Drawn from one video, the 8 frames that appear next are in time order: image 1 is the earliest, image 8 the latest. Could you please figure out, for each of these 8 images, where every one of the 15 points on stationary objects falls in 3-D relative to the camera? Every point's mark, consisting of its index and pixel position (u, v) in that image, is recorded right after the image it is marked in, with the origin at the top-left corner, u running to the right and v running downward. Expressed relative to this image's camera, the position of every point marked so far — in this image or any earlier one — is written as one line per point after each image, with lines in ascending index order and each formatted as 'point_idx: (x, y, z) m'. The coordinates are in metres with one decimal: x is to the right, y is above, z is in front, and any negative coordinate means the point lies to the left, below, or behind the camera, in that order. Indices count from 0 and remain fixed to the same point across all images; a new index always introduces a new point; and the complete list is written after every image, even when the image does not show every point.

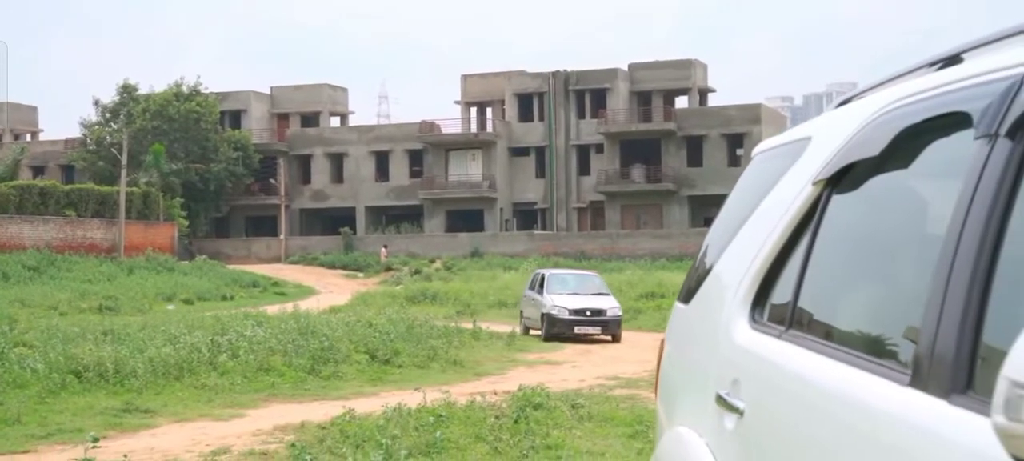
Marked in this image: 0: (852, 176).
0: (+0.7, +0.1, +2.3) m
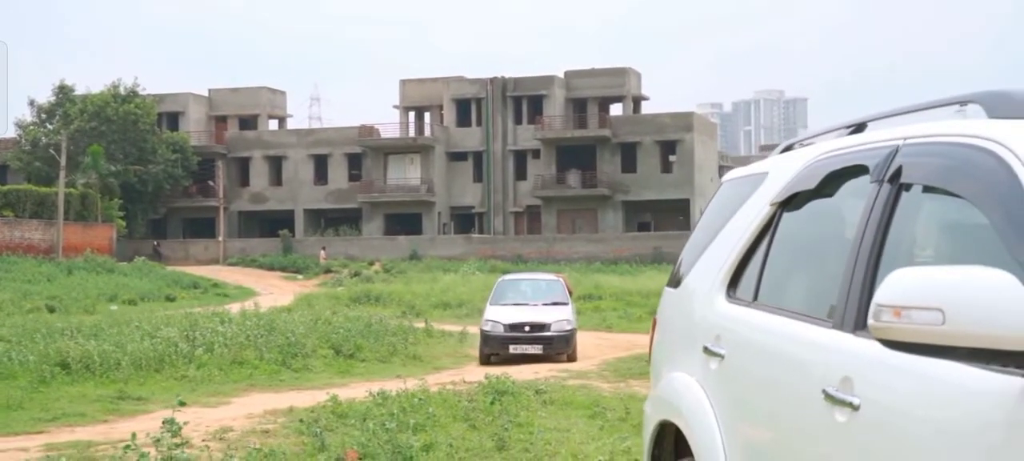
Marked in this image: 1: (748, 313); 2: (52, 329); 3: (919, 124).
0: (+0.9, +0.1, +3.5) m
1: (+0.8, -0.3, +3.5) m
2: (-7.8, -1.7, +18.5) m
3: (+1.1, +0.3, +3.0) m
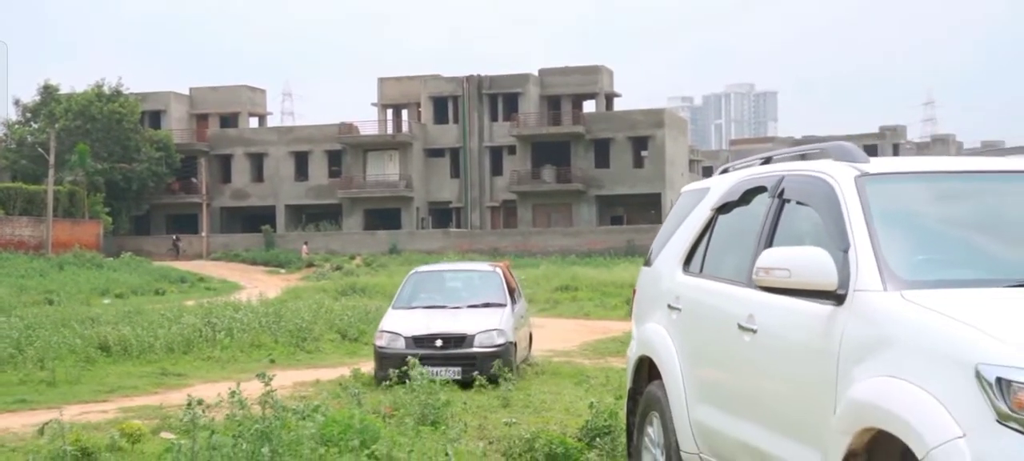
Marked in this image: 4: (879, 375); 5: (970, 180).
0: (+1.1, +0.1, +5.4) m
1: (+0.9, -0.2, +5.4) m
2: (-8.1, -1.7, +20.2) m
3: (+1.3, +0.3, +4.9) m
4: (+1.2, -0.5, +3.5) m
5: (+1.8, +0.2, +4.3) m
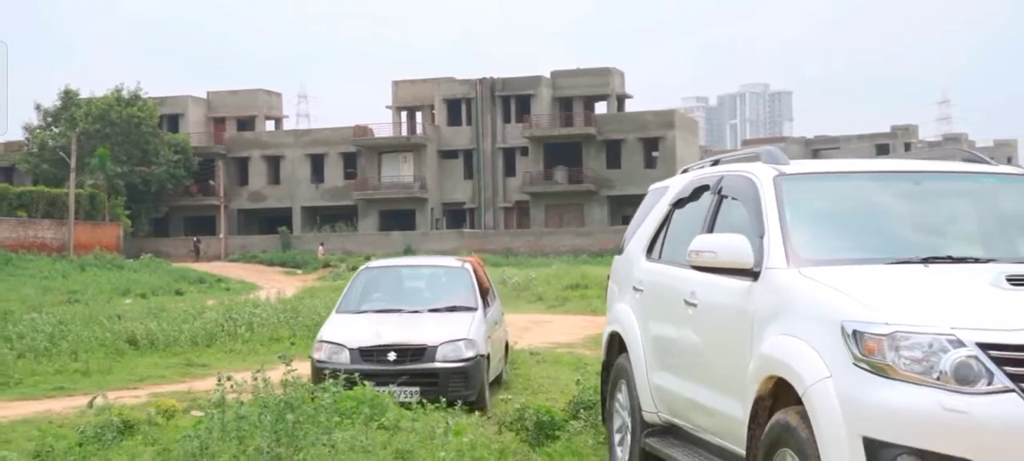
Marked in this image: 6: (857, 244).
0: (+1.0, +0.2, +6.3) m
1: (+0.8, -0.2, +6.3) m
2: (-7.9, -1.7, +21.2) m
3: (+1.2, +0.4, +5.7) m
4: (+1.1, -0.4, +4.4) m
5: (+1.7, +0.2, +5.2) m
6: (+1.5, -0.1, +4.8) m
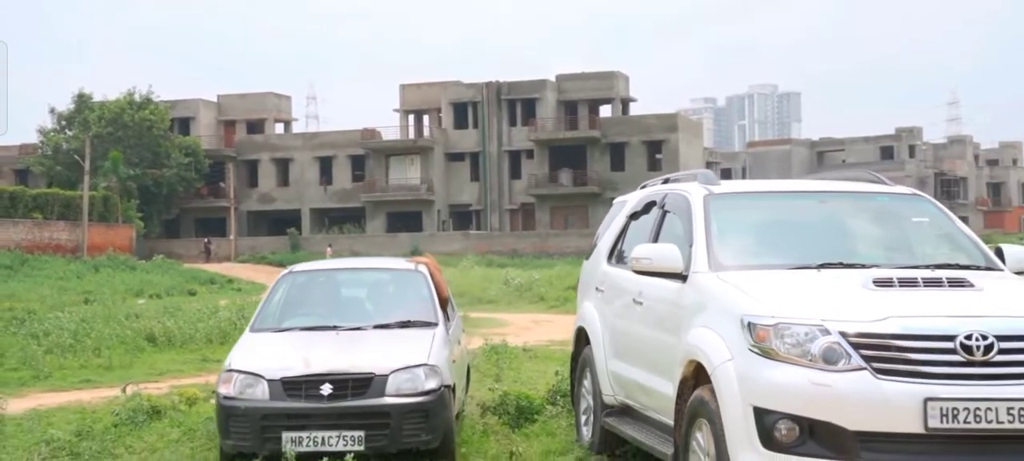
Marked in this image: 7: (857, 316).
0: (+0.8, +0.1, +7.3) m
1: (+0.7, -0.3, +7.3) m
2: (-8.0, -1.7, +22.3) m
3: (+1.1, +0.3, +6.7) m
4: (+0.9, -0.5, +5.4) m
5: (+1.6, +0.2, +6.2) m
6: (+1.4, -0.1, +5.7) m
7: (+1.5, -0.4, +4.7) m
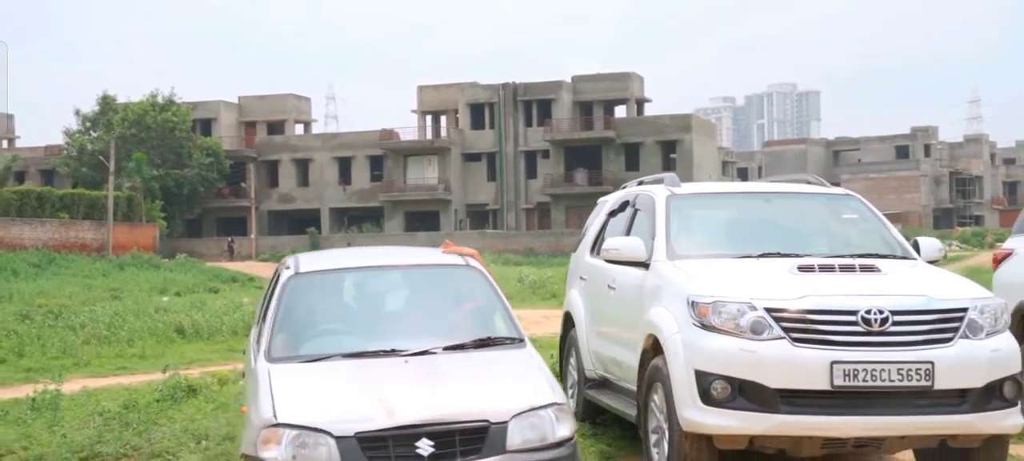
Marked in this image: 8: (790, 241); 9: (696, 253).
0: (+0.8, +0.1, +8.3) m
1: (+0.6, -0.2, +8.3) m
2: (-7.7, -1.7, +23.4) m
3: (+1.0, +0.3, +7.7) m
4: (+0.8, -0.5, +6.4) m
5: (+1.5, +0.2, +7.2) m
6: (+1.3, -0.1, +6.7) m
7: (+1.4, -0.3, +5.7) m
8: (+1.7, -0.1, +6.8) m
9: (+1.1, -0.1, +6.7) m
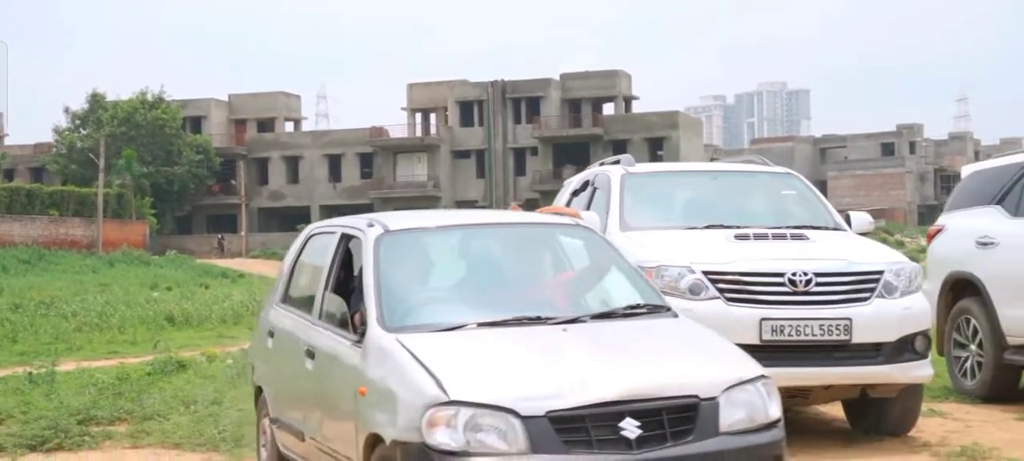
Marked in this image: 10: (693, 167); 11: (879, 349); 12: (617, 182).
0: (+0.5, +0.3, +8.8) m
1: (+0.4, -0.1, +8.8) m
2: (-8.1, -1.5, +23.9) m
3: (+0.8, +0.5, +8.3) m
4: (+0.6, -0.3, +7.0) m
5: (+1.3, +0.4, +7.7) m
6: (+1.1, +0.1, +7.3) m
7: (+1.2, -0.2, +6.2) m
8: (+1.5, +0.1, +7.4) m
9: (+0.9, 0.0, +7.2) m
10: (+1.3, +0.5, +7.9) m
11: (+2.0, -0.7, +6.0) m
12: (+0.7, +0.4, +7.7) m
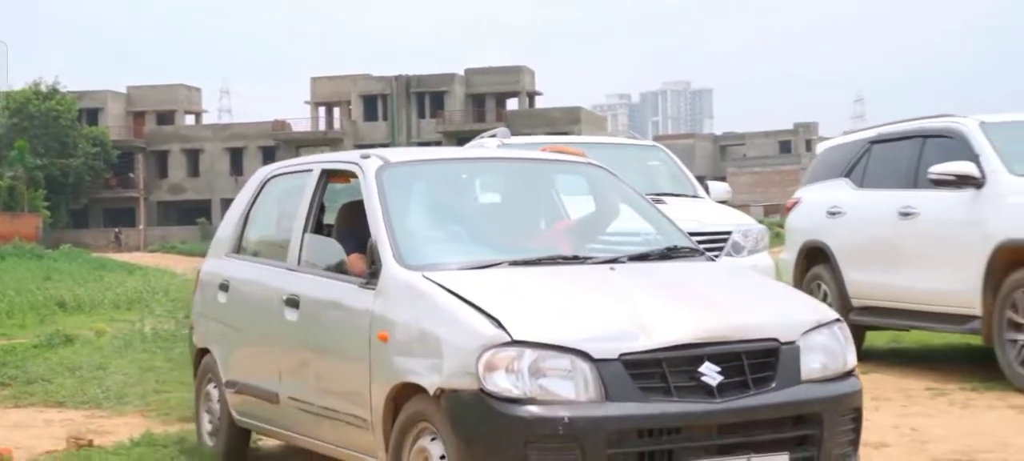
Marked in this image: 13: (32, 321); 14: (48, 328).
0: (-0.4, +0.5, +9.2) m
1: (-0.6, +0.2, +9.2) m
2: (-10.3, -1.2, +23.5) m
3: (-0.2, +0.7, +8.7) m
4: (-0.2, -0.1, +7.3) m
5: (+0.4, +0.6, +8.2) m
6: (+0.2, +0.3, +7.7) m
7: (+0.4, +0.1, +6.7) m
8: (+0.6, +0.3, +7.8) m
9: (0.0, +0.3, +7.6) m
10: (+0.4, +0.7, +8.3) m
11: (+1.3, -0.4, +6.6) m
12: (-0.2, +0.6, +8.1) m
13: (-7.8, -1.5, +17.6) m
14: (-7.2, -1.6, +16.9) m
